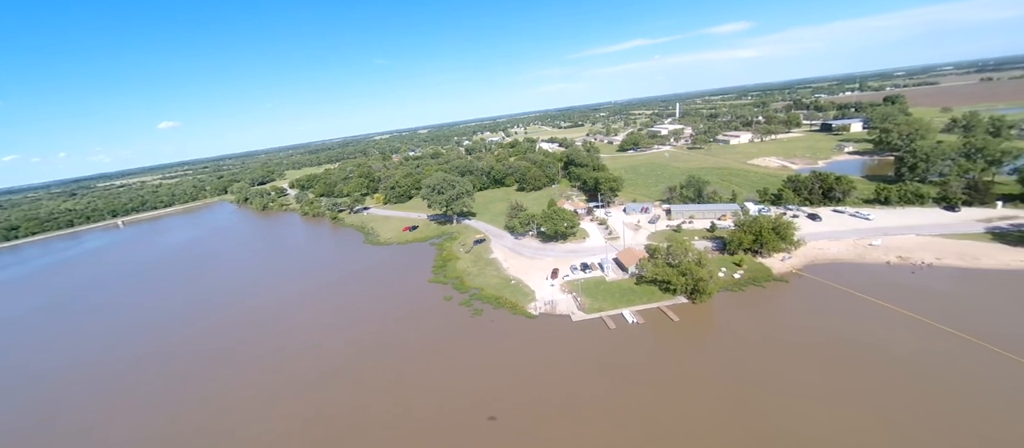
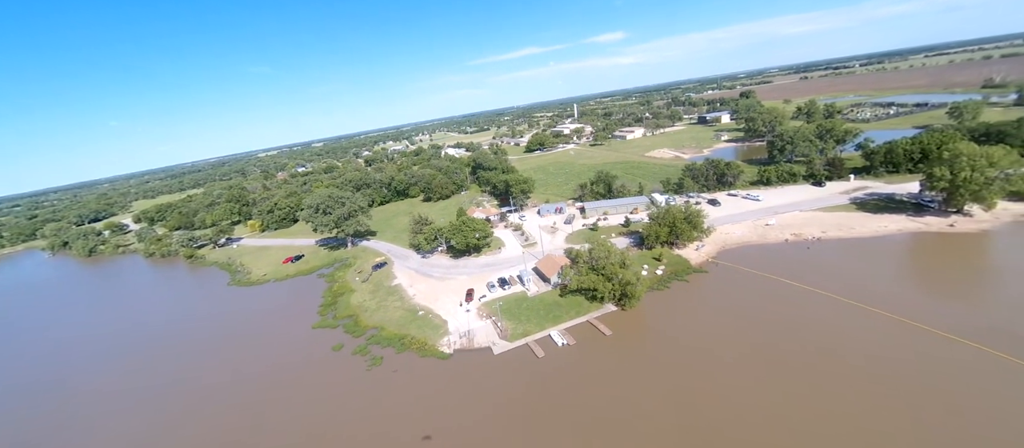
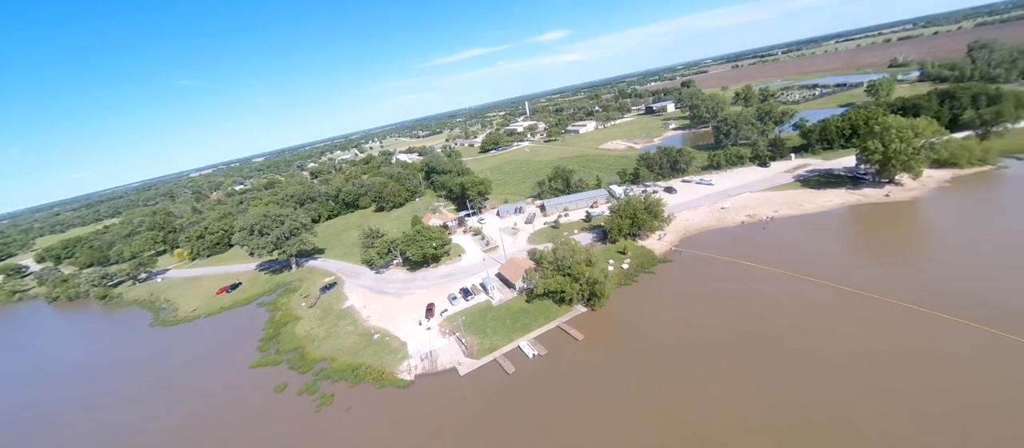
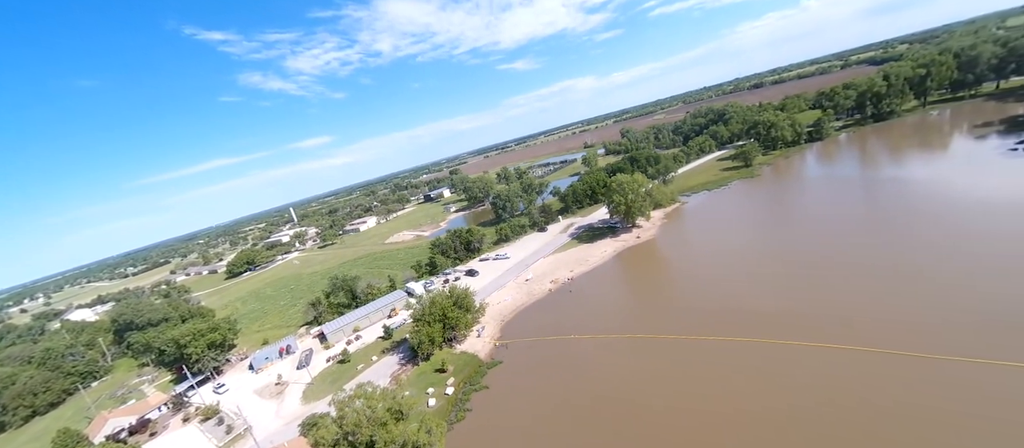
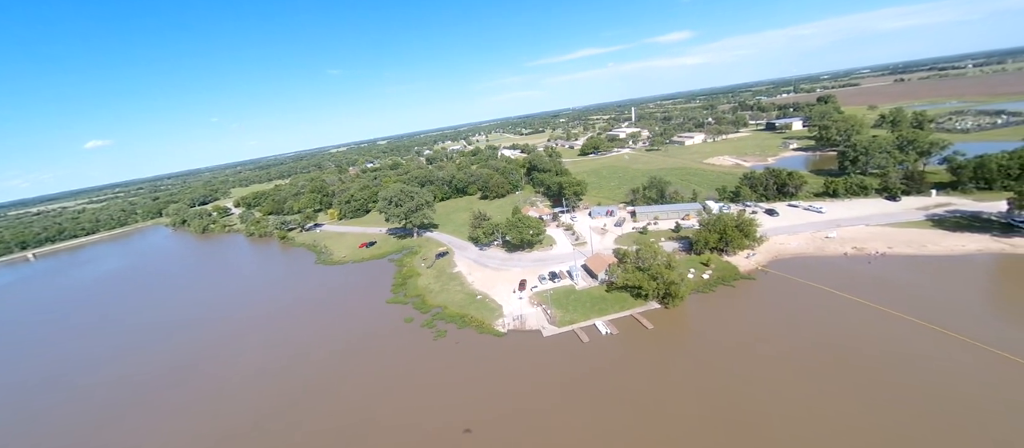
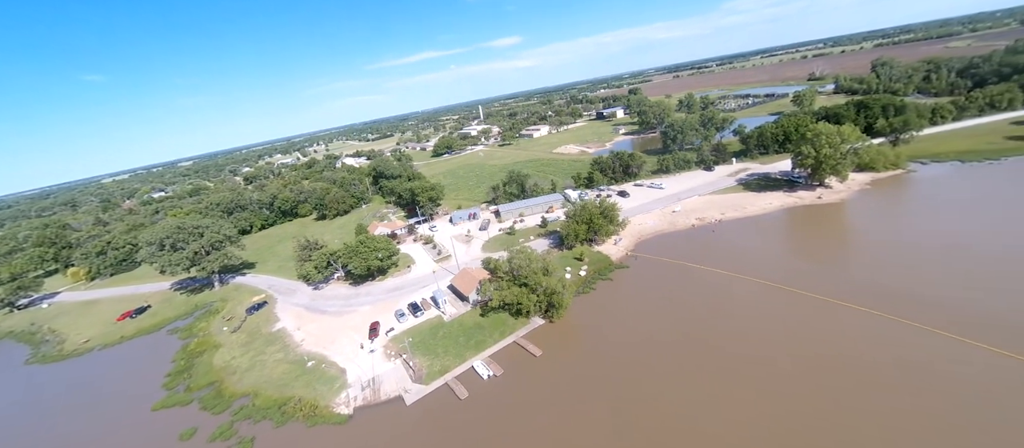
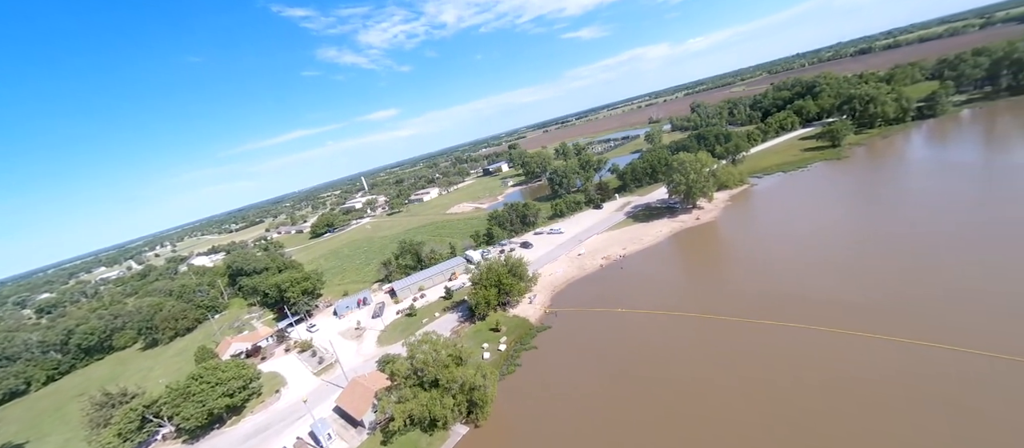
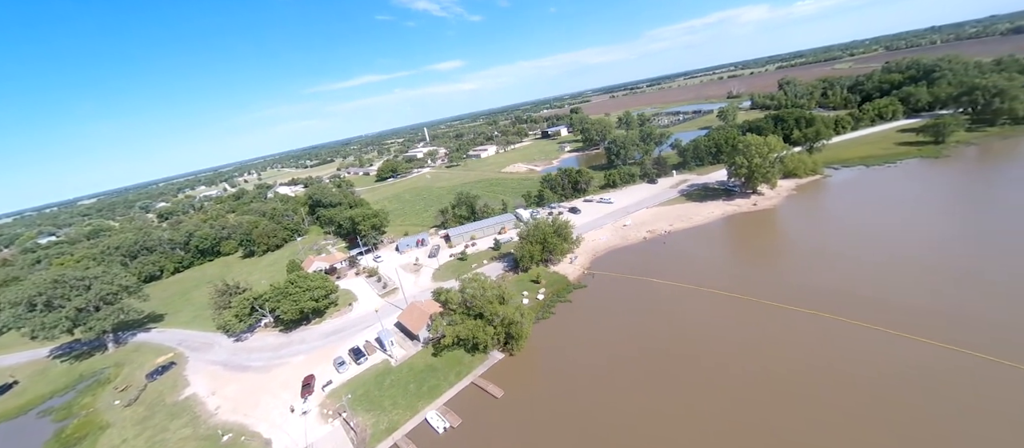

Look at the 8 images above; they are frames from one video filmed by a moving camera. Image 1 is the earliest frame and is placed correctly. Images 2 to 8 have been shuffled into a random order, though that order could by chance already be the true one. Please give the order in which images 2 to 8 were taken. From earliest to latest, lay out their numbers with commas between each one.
5, 2, 3, 6, 8, 7, 4
